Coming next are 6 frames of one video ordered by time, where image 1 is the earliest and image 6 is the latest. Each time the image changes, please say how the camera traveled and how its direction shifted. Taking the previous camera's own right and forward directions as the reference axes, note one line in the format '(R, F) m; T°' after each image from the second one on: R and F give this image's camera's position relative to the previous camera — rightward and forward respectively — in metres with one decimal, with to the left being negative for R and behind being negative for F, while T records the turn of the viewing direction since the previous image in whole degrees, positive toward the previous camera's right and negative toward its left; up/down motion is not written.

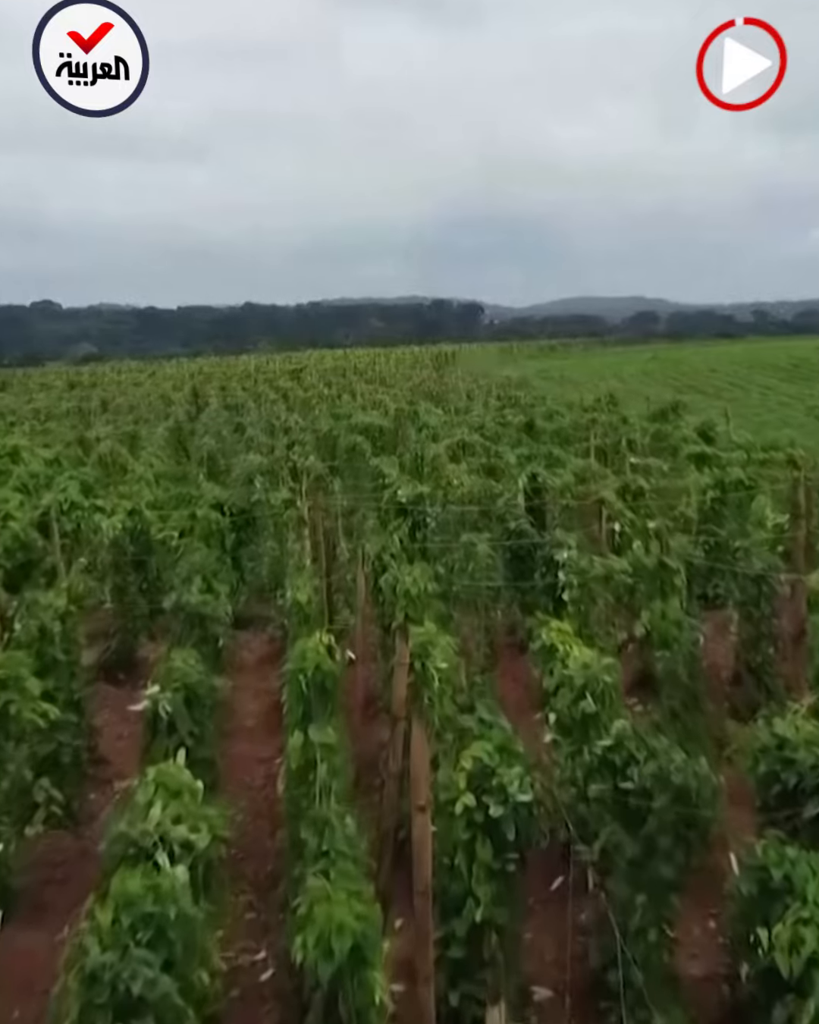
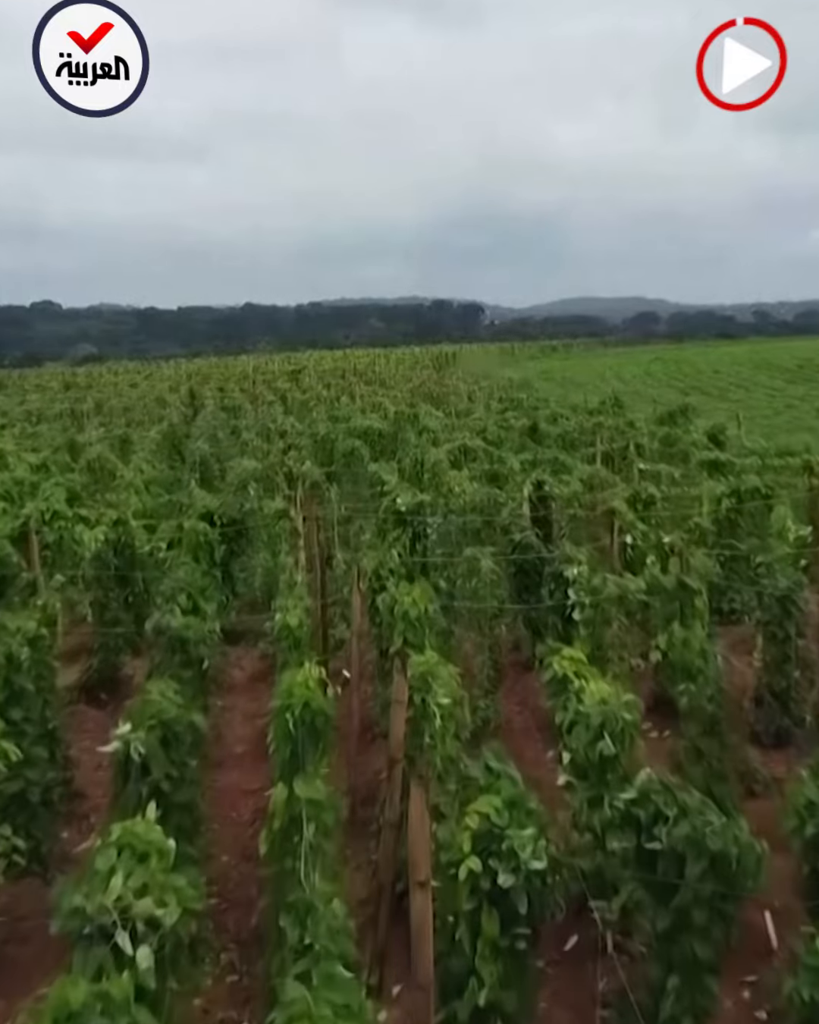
(0.0, +0.4) m; 0°
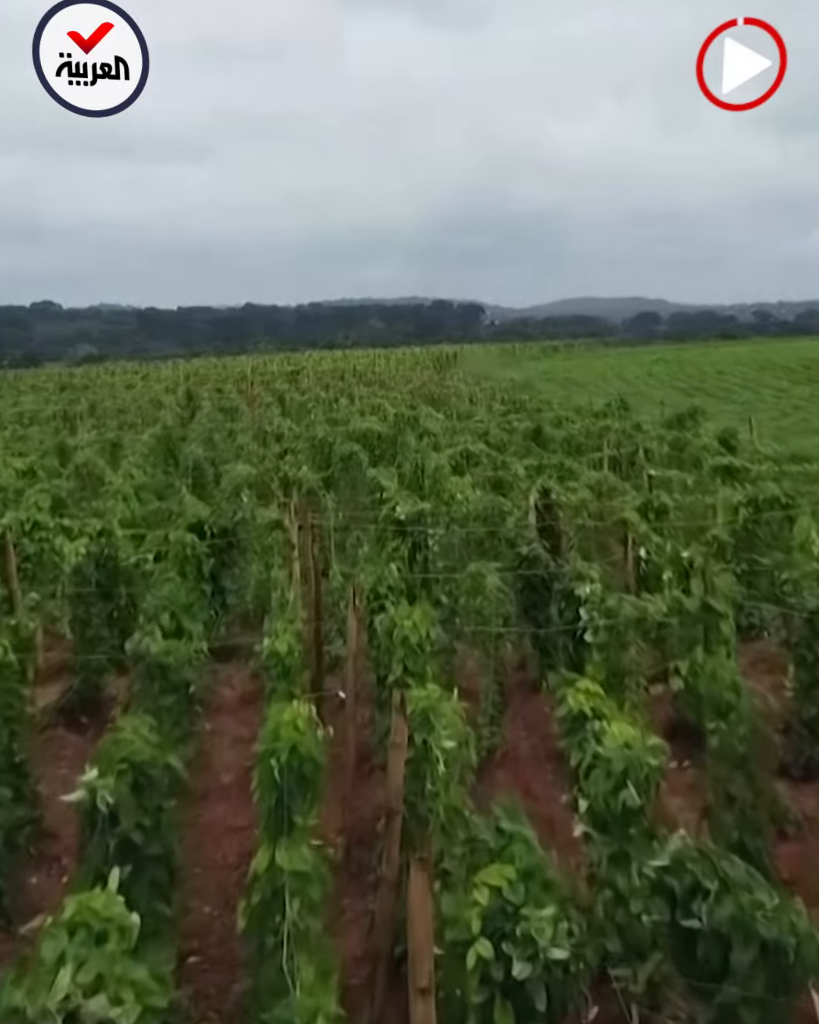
(0.0, +0.4) m; 0°
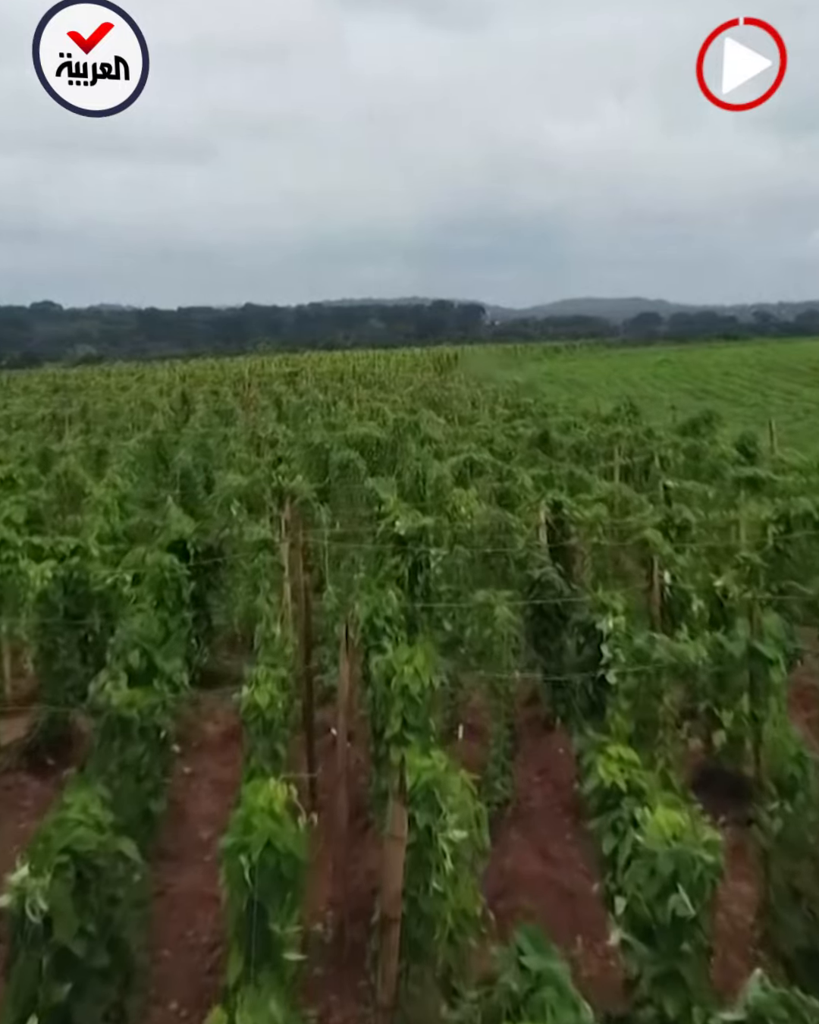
(0.0, +0.6) m; 0°
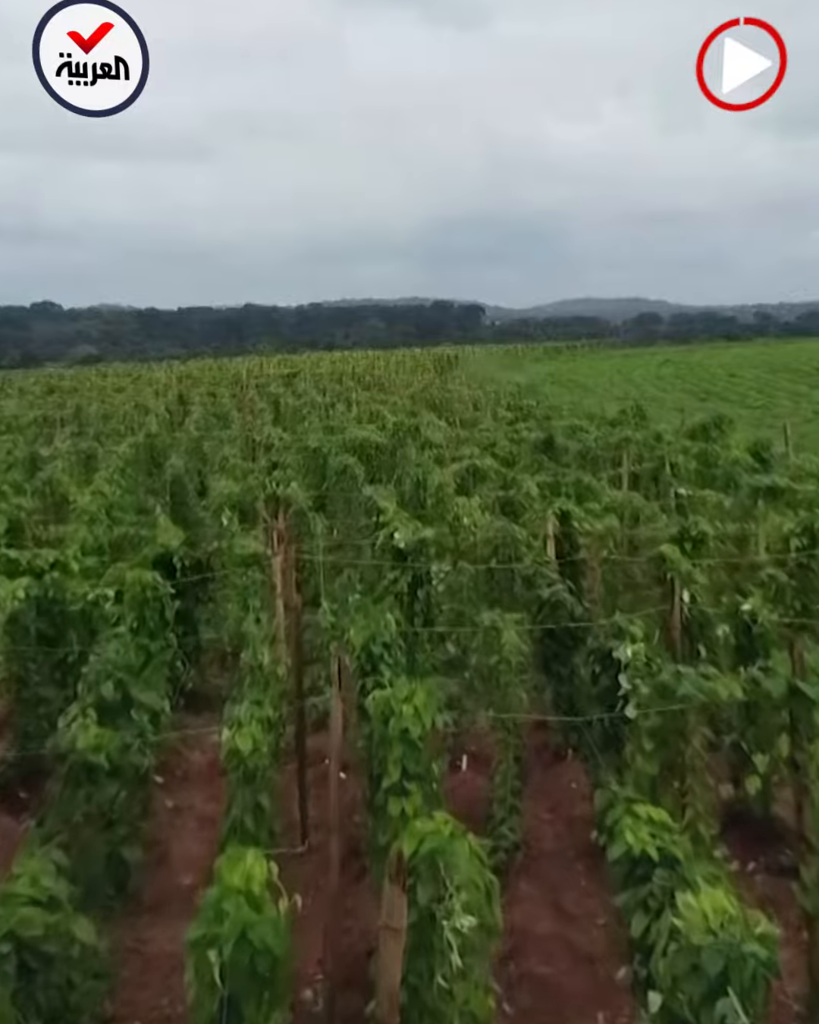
(0.0, +0.4) m; 0°
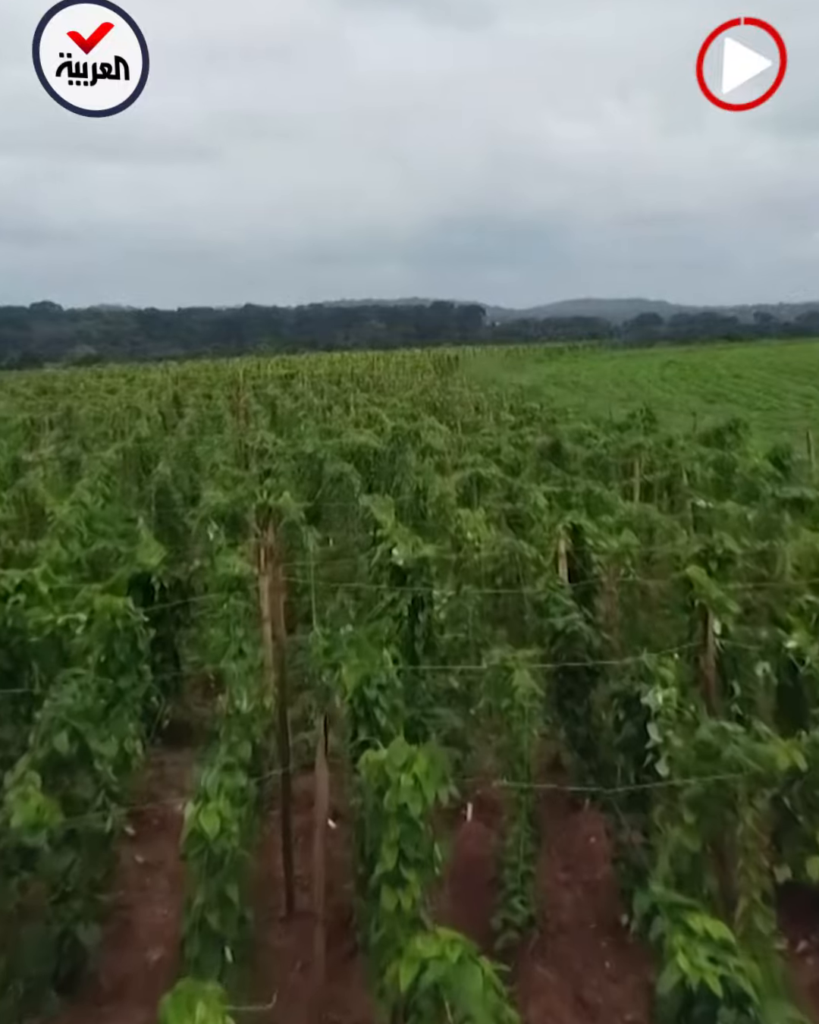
(0.0, +0.6) m; 0°
